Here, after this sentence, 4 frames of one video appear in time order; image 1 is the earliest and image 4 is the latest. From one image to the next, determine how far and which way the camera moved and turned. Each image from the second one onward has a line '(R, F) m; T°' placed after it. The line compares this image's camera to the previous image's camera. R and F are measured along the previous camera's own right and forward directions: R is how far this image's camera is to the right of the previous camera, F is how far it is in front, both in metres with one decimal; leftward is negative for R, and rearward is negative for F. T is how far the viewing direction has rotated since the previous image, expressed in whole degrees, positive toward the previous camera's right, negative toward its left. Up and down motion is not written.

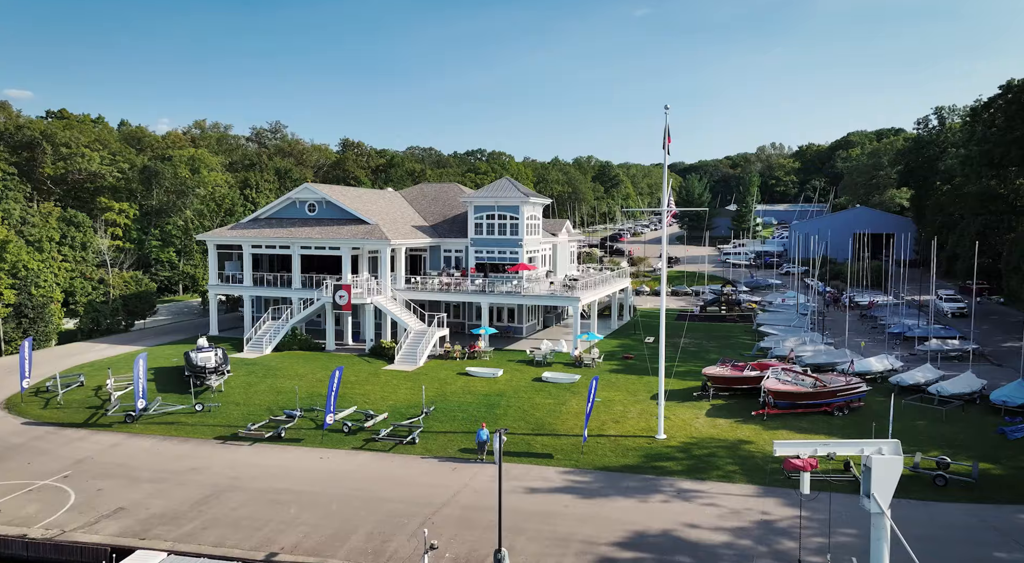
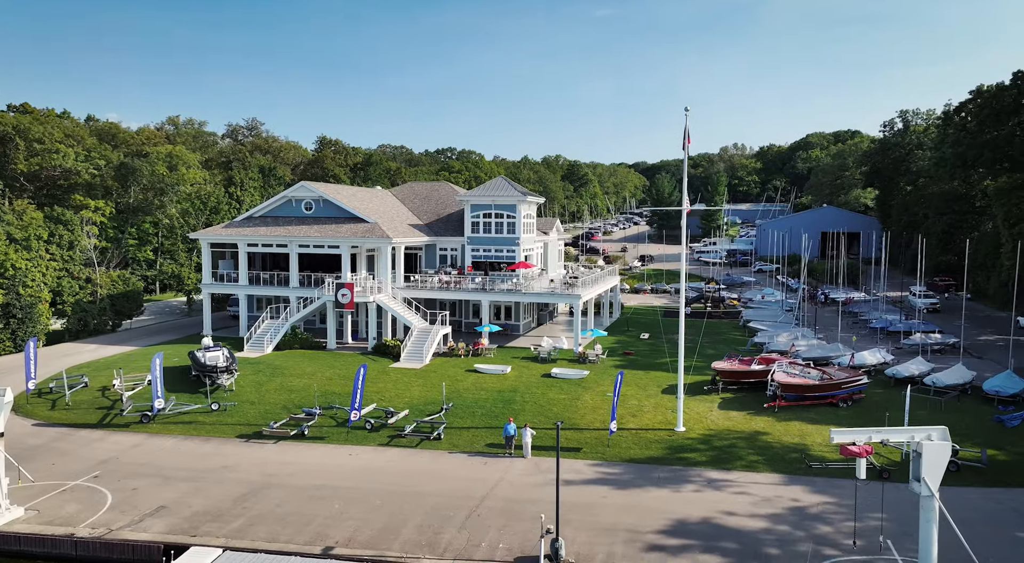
(-2.4, -0.5) m; +3°
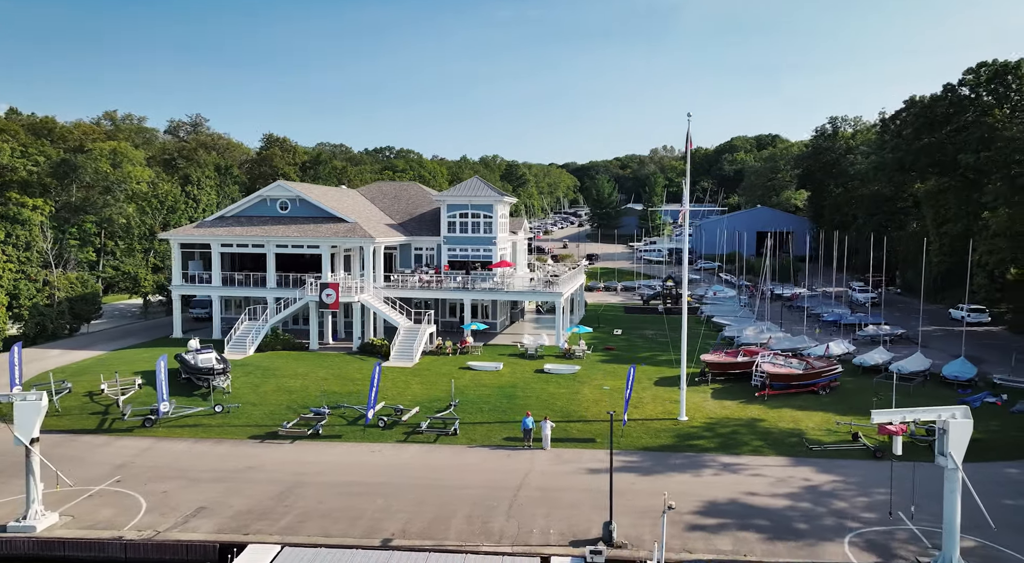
(-3.4, -0.7) m; +6°
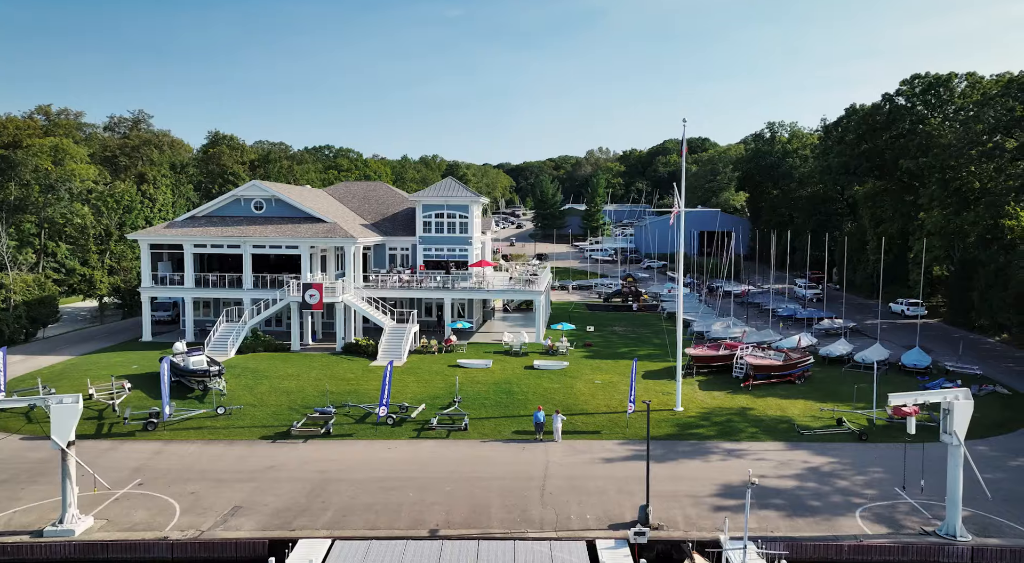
(-3.1, -0.7) m; +6°
